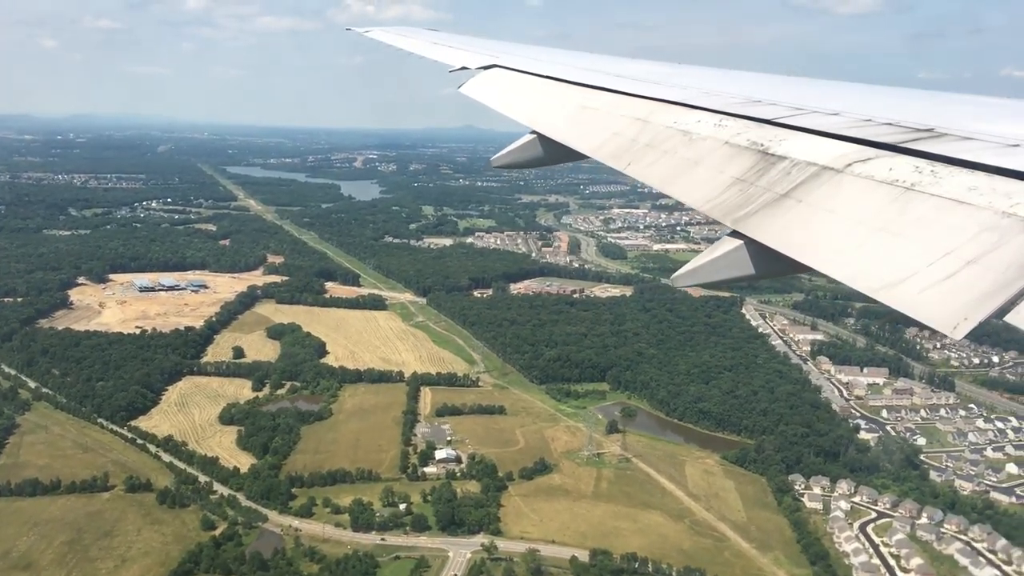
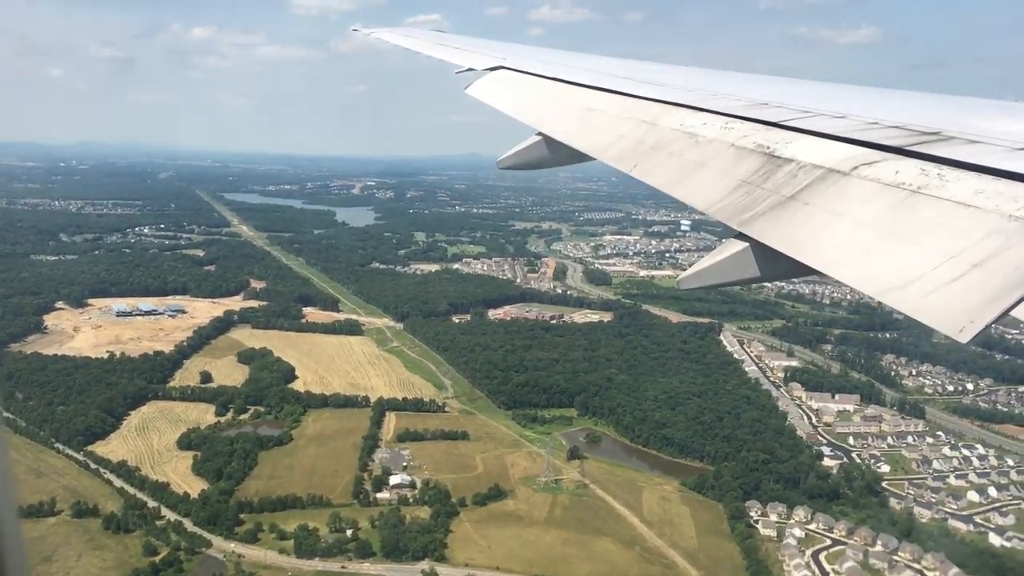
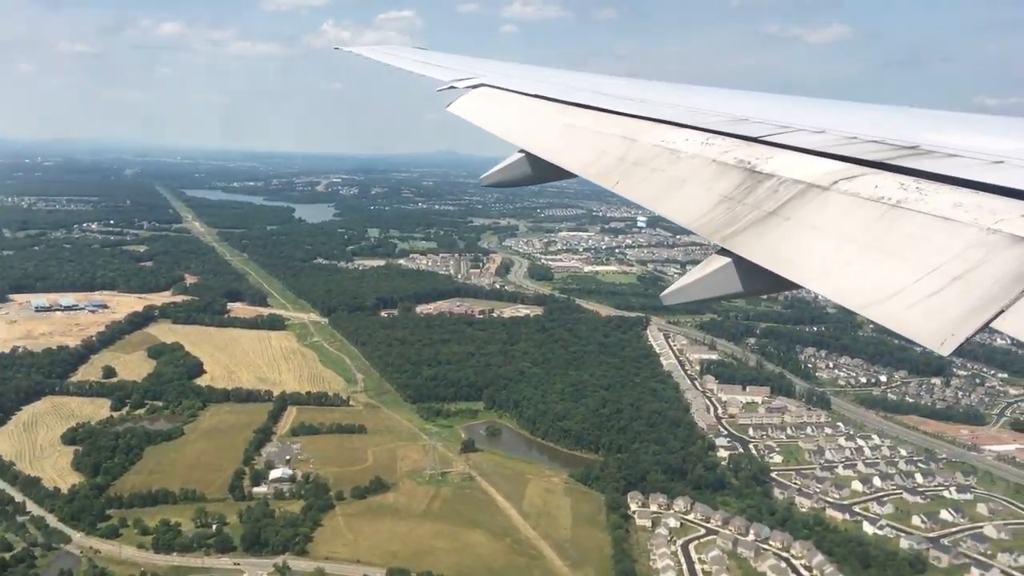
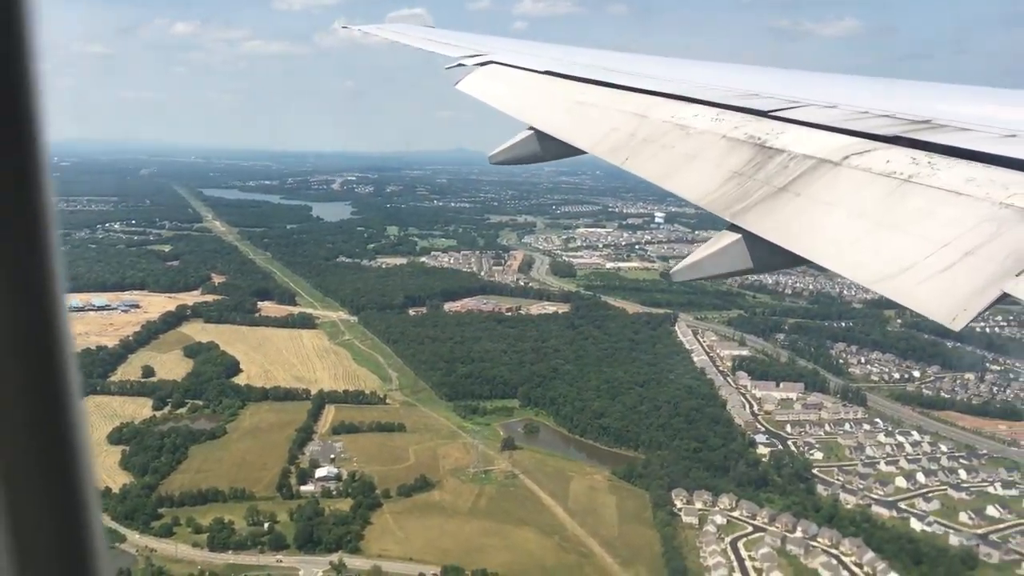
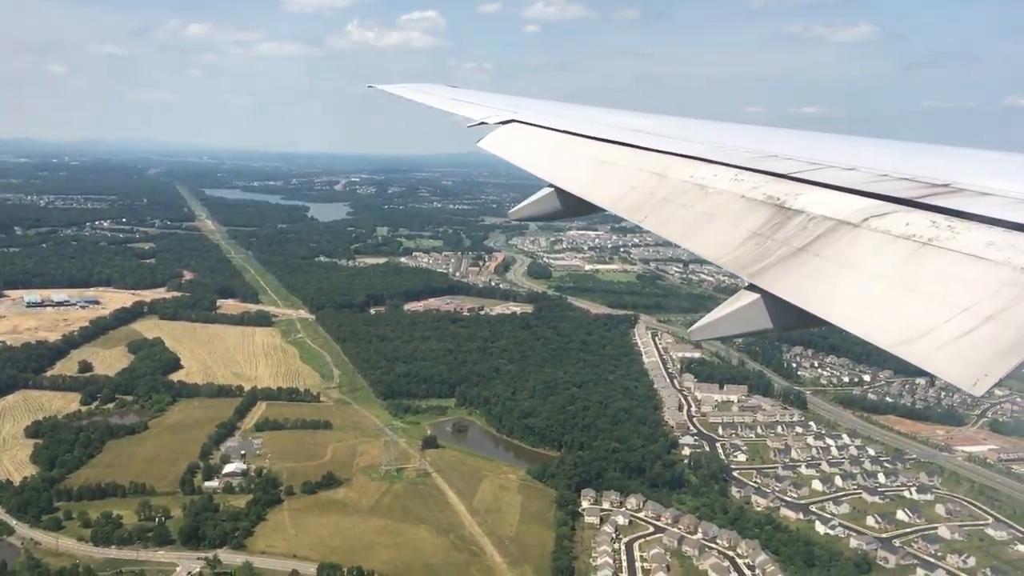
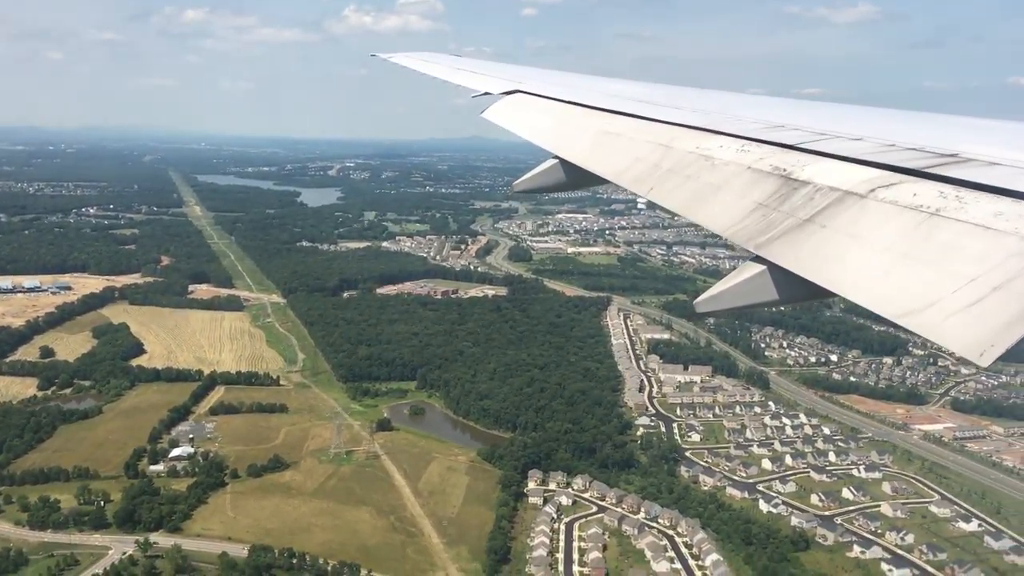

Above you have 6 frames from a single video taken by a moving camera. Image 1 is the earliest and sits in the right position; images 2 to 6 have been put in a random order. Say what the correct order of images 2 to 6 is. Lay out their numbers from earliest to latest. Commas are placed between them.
2, 4, 3, 5, 6
